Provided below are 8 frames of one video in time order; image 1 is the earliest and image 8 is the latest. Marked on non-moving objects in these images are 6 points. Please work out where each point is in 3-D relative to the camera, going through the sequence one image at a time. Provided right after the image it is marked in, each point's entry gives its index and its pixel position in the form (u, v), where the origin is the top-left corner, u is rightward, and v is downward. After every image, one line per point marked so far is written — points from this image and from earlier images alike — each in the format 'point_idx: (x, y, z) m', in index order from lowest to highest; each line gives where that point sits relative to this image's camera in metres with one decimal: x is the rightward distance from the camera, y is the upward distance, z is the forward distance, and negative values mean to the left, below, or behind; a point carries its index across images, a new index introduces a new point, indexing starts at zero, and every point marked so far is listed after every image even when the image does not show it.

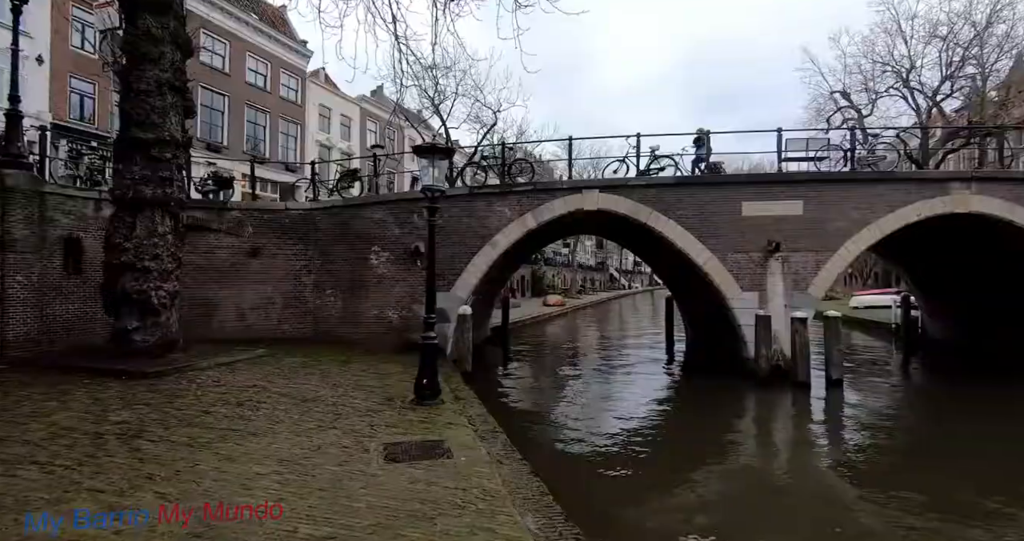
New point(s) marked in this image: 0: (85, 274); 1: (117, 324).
0: (-8.9, -0.1, +11.3) m
1: (-7.1, -1.0, +9.8) m
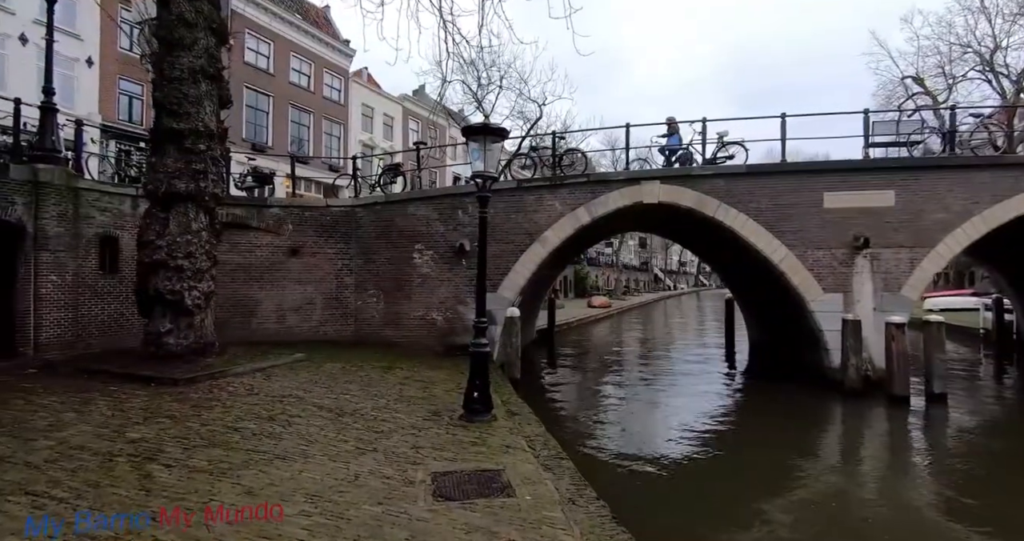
0: (-7.8, 0.0, +10.9) m
1: (-6.2, -0.9, +9.2) m
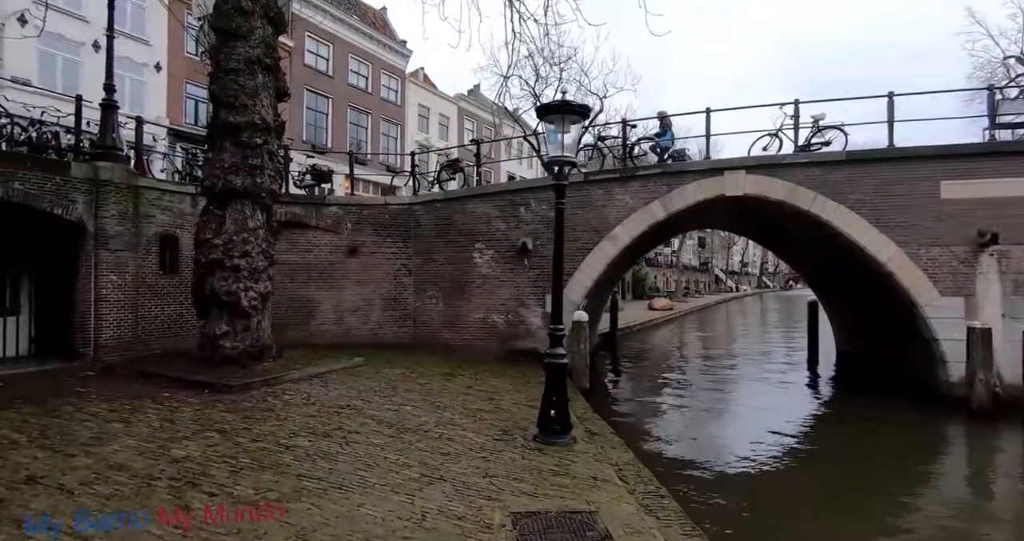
0: (-6.5, 0.0, +10.7) m
1: (-5.0, -0.9, +8.9) m
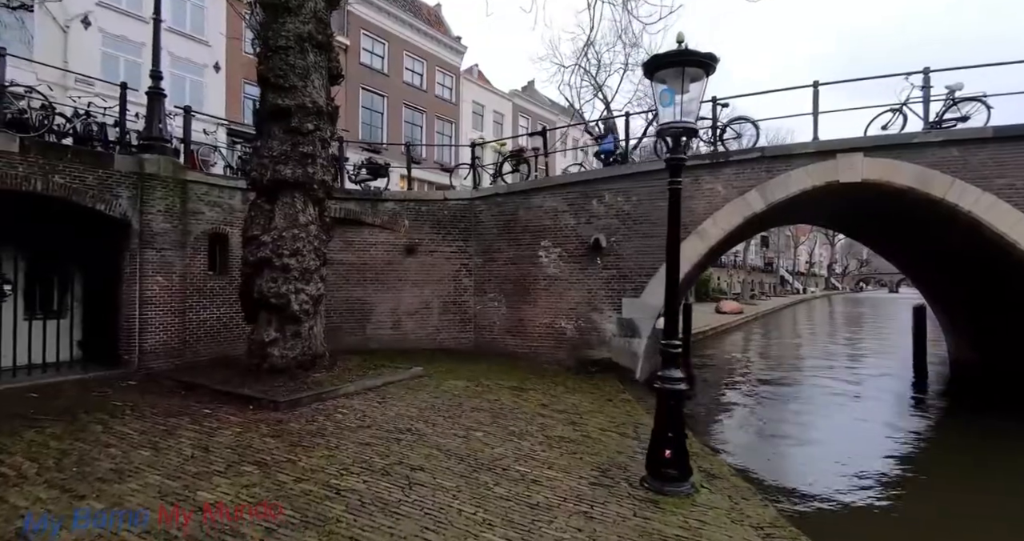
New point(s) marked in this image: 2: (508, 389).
0: (-5.1, -0.1, +9.9) m
1: (-3.8, -0.9, +8.0) m
2: (-0.1, -1.9, +8.5) m
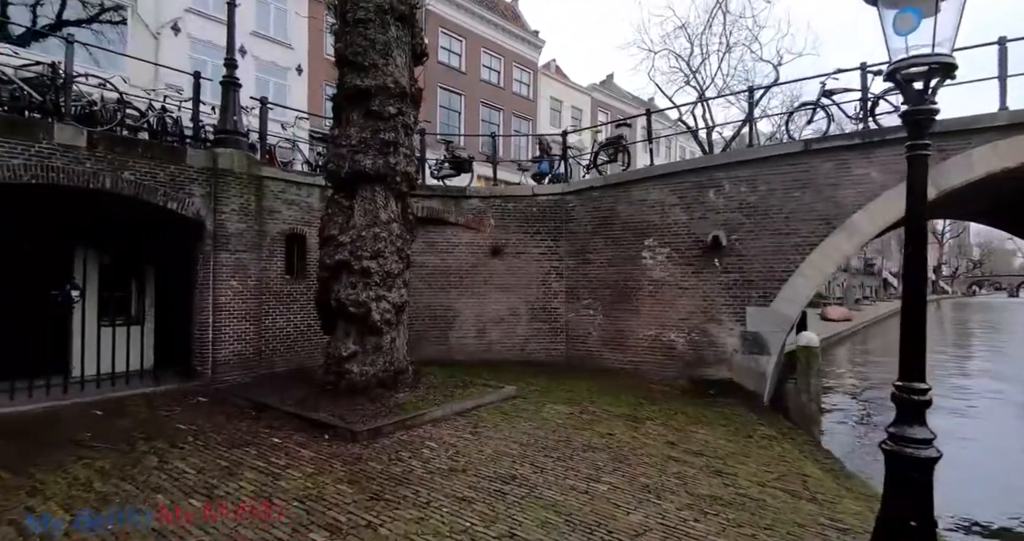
0: (-3.4, -0.1, +9.2) m
1: (-2.4, -1.0, +7.1) m
2: (+1.4, -1.9, +7.1) m
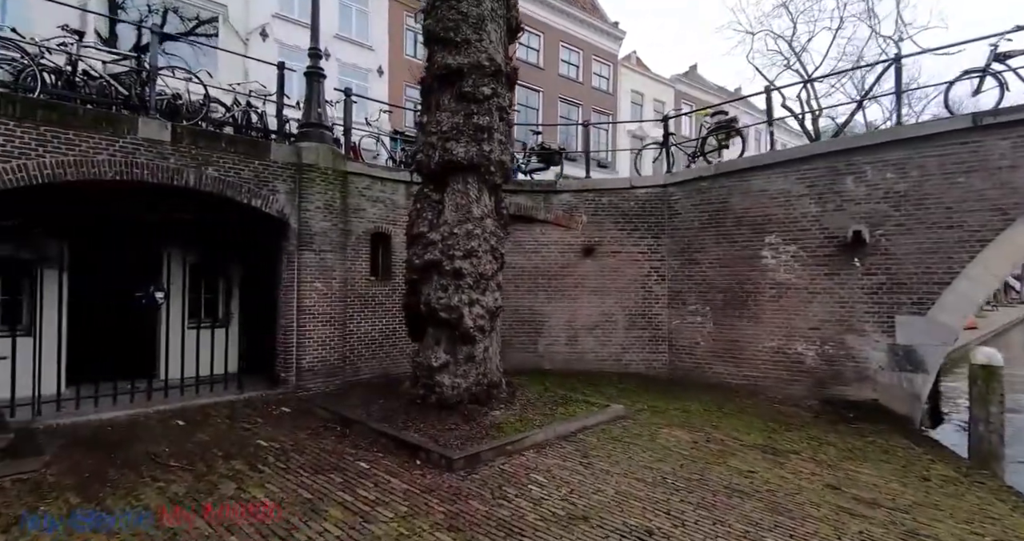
0: (-1.9, -0.1, +8.6) m
1: (-1.1, -1.0, +6.4) m
2: (+2.7, -2.0, +5.9) m
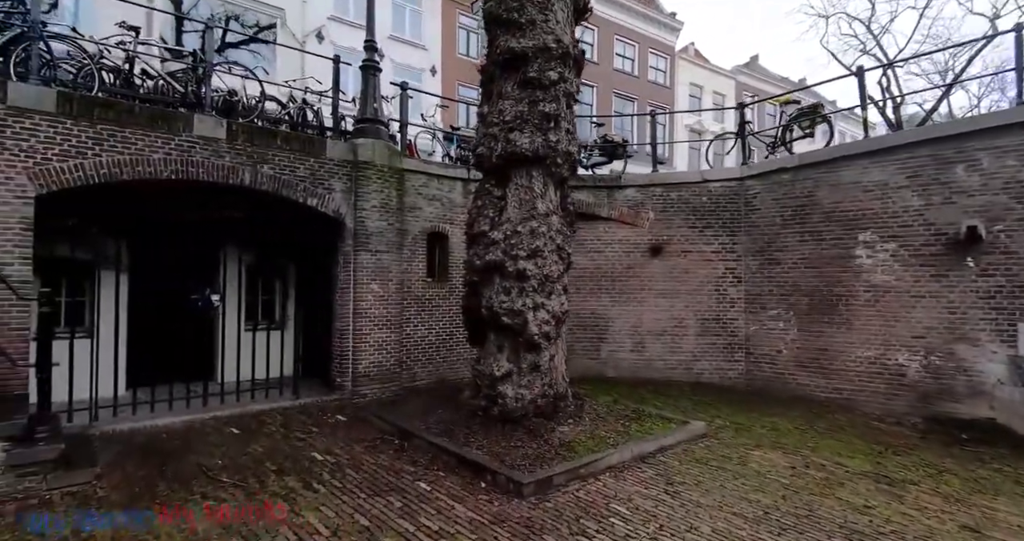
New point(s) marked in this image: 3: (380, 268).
0: (-0.9, -0.2, +8.2) m
1: (-0.3, -1.0, +5.9) m
2: (+3.4, -2.0, +5.1) m
3: (-1.8, 0.0, +7.3) m
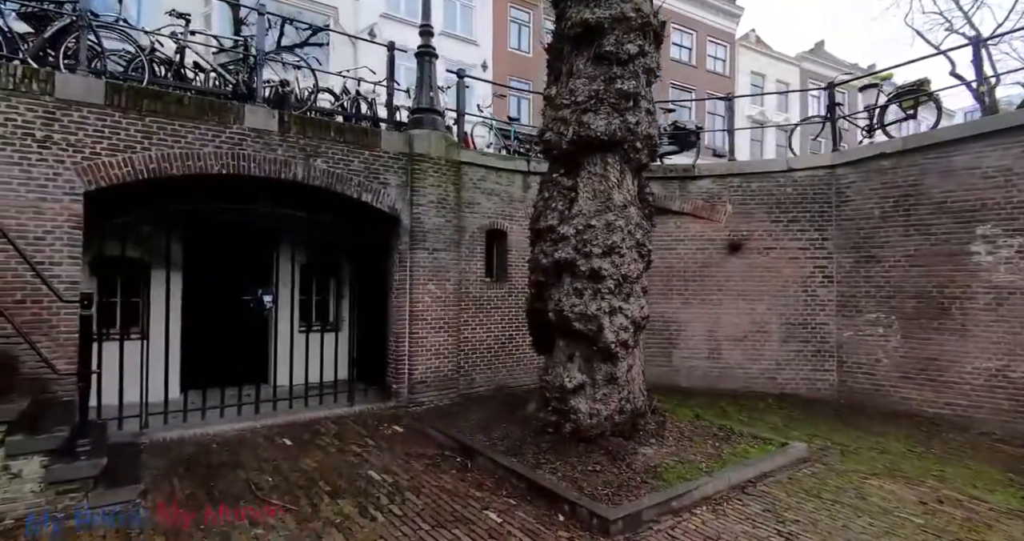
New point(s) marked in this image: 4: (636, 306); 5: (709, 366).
0: (0.0, -0.1, +7.7) m
1: (+0.4, -1.0, +5.3) m
2: (+4.0, -2.0, +4.2) m
3: (-0.9, 0.0, +6.8) m
4: (+1.2, -0.3, +5.2) m
5: (+3.3, -1.6, +9.1) m
